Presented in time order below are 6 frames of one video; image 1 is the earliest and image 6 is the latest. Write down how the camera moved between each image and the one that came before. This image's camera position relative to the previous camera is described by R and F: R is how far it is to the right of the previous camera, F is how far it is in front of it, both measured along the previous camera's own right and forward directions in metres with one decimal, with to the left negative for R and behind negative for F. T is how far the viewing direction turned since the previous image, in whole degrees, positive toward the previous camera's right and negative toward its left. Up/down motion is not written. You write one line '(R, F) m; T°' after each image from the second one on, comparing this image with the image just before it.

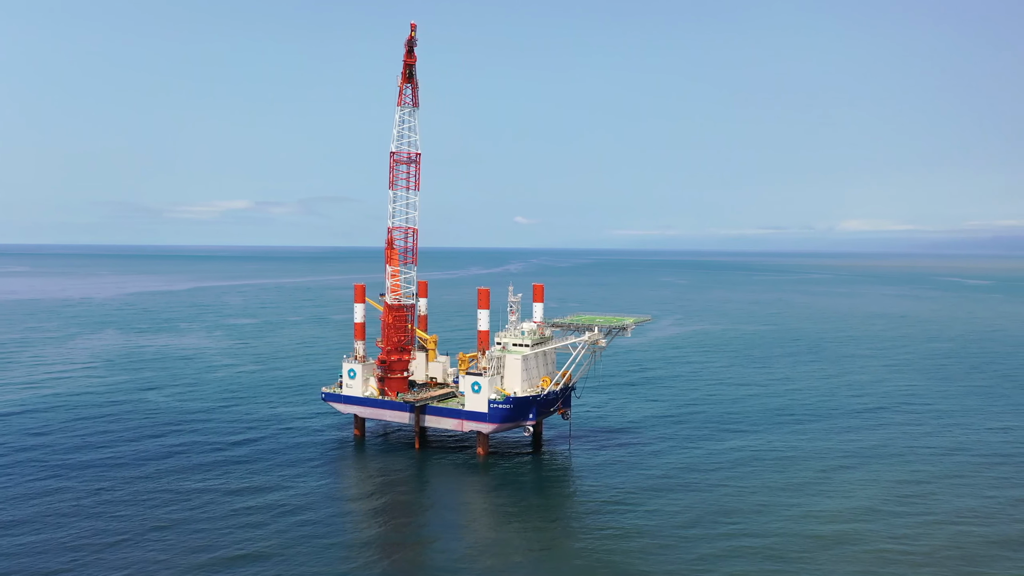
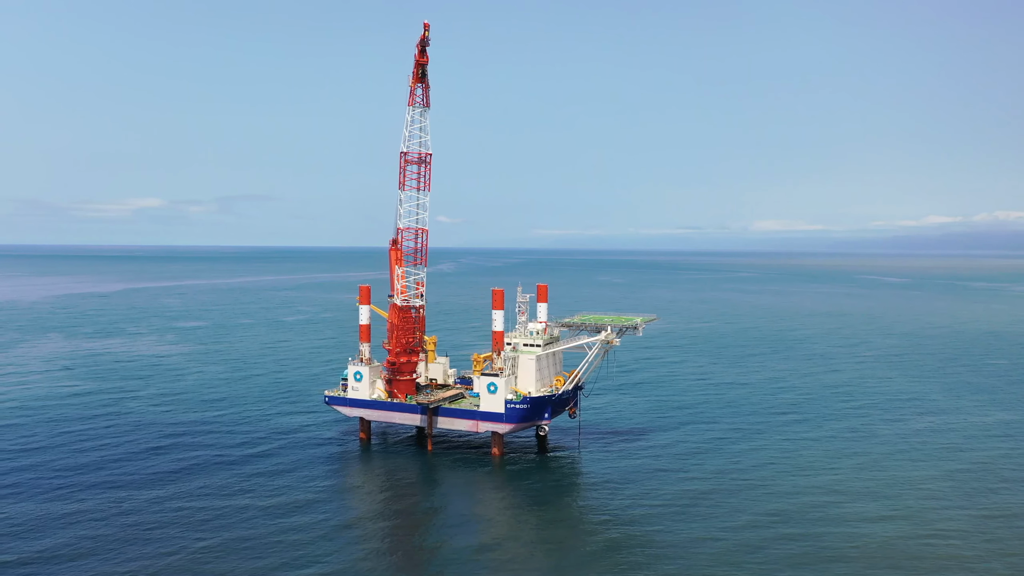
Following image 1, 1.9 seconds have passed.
(-6.7, +0.4) m; +5°
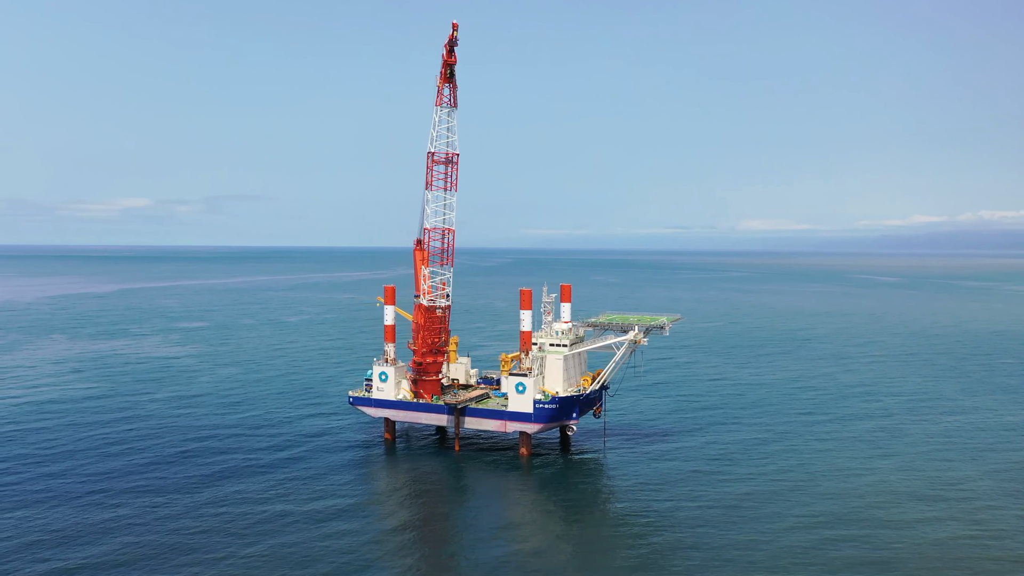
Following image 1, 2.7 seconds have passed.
(-3.0, 0.0) m; 0°
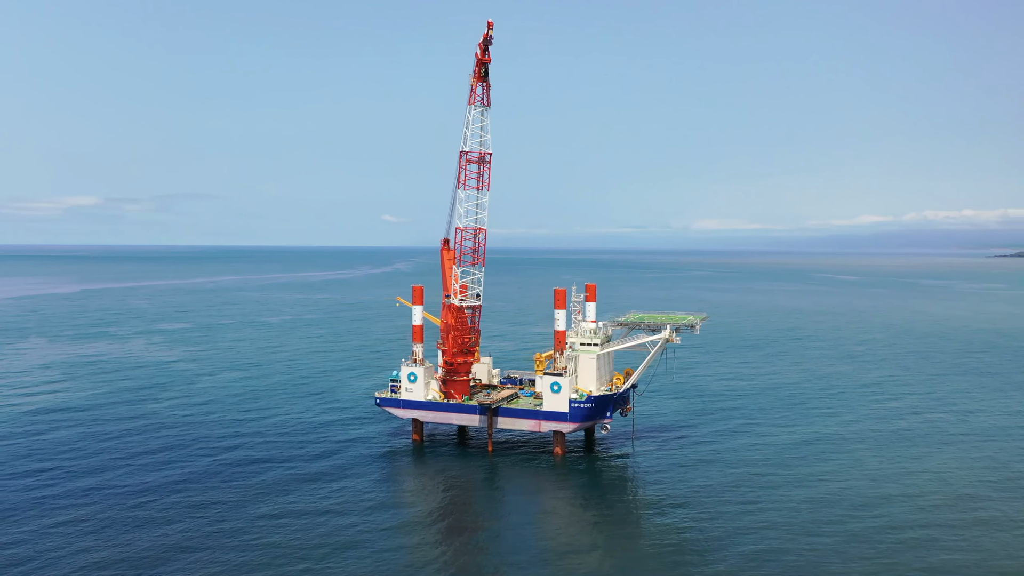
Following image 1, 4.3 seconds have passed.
(-5.8, +0.3) m; +2°
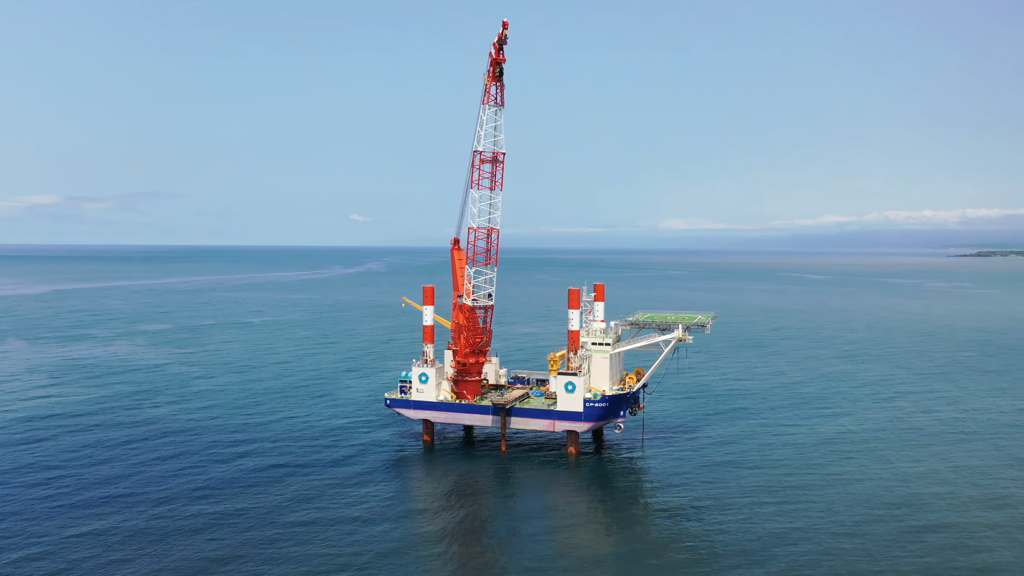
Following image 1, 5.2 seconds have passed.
(-3.4, +0.1) m; +2°
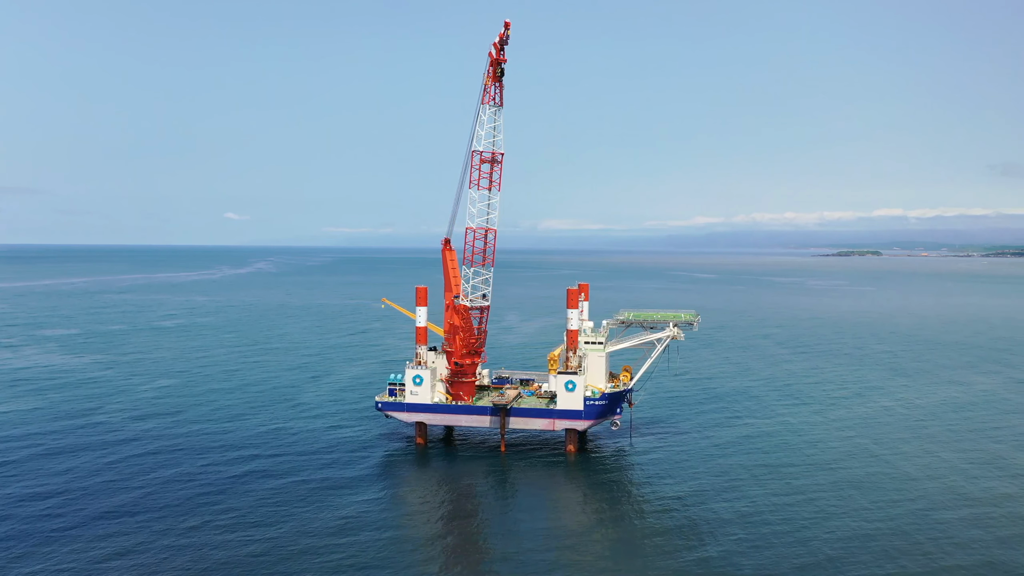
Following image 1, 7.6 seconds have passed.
(-8.2, +0.4) m; +7°
